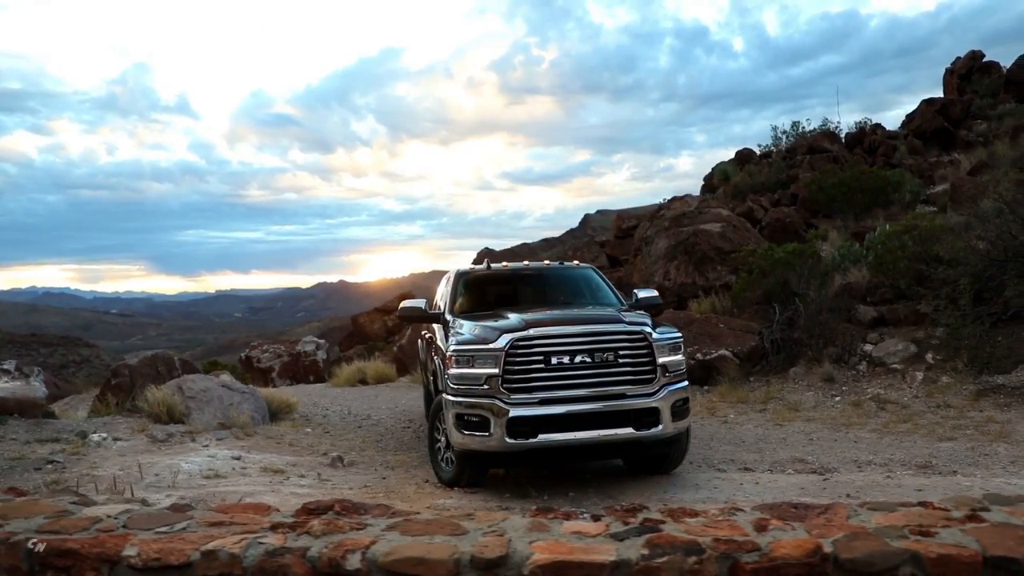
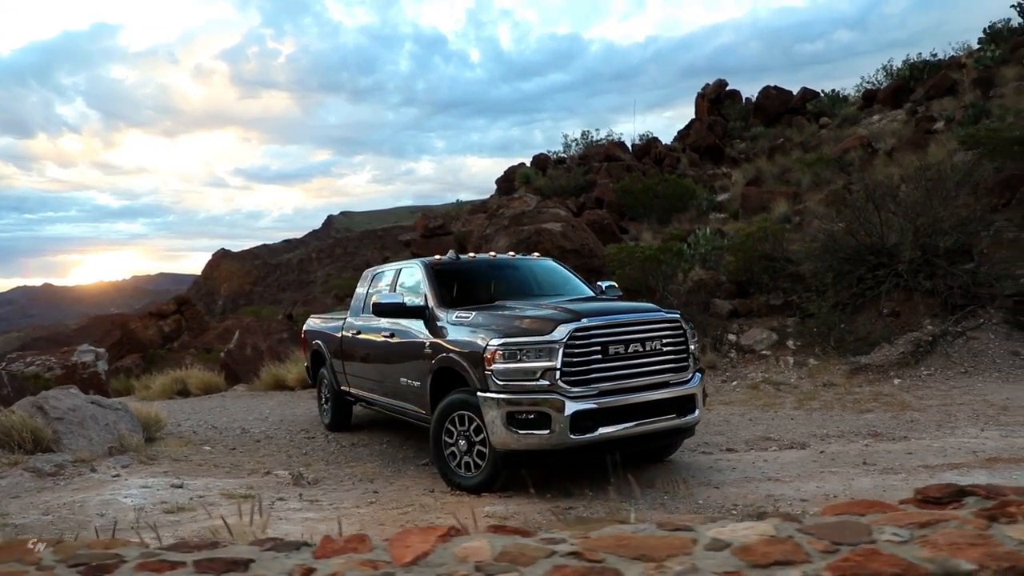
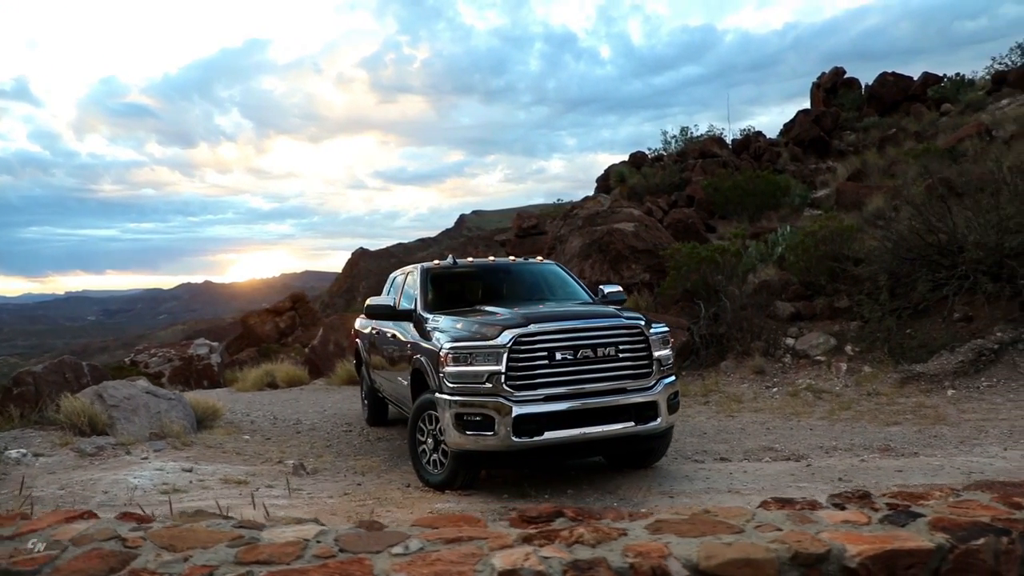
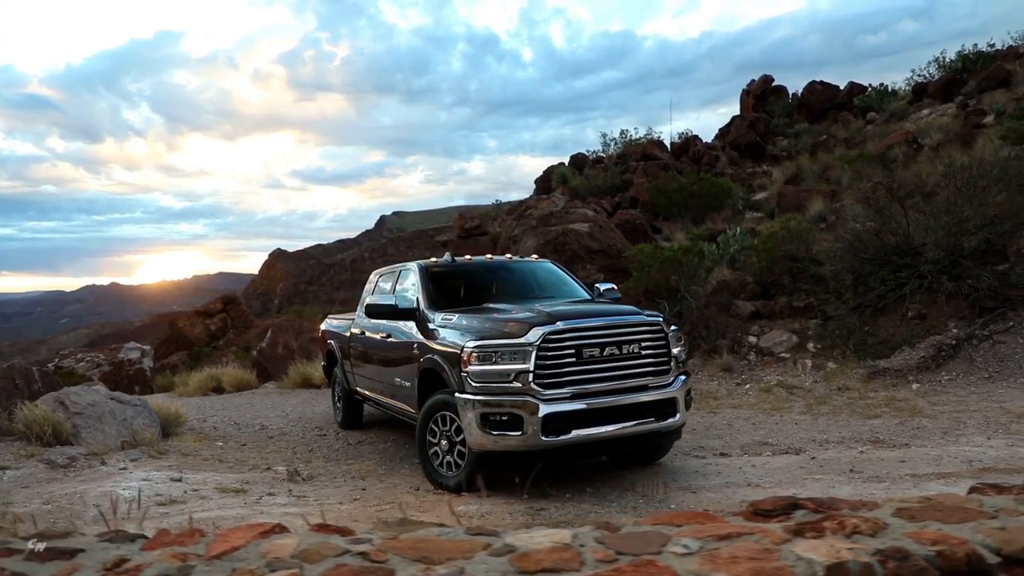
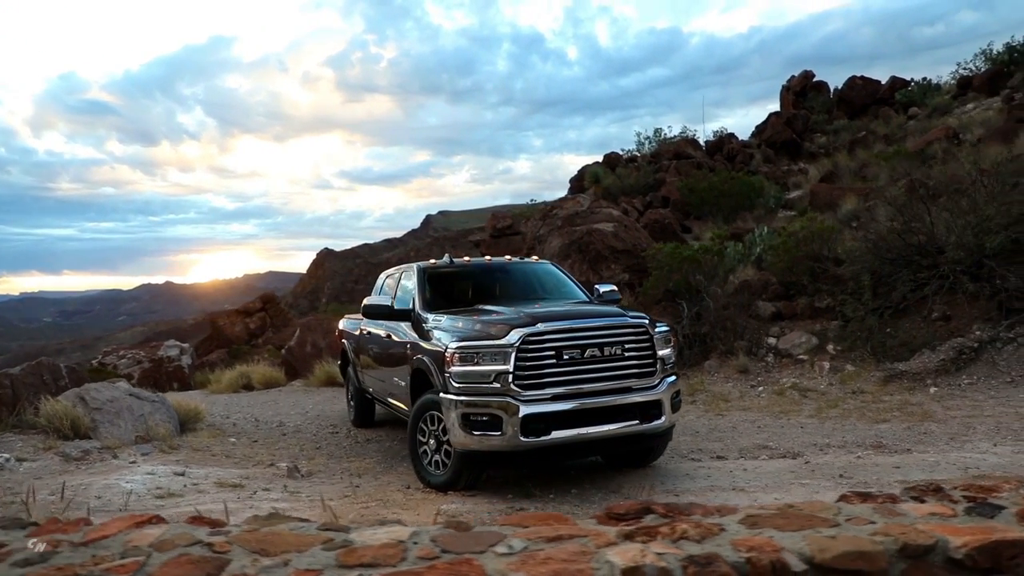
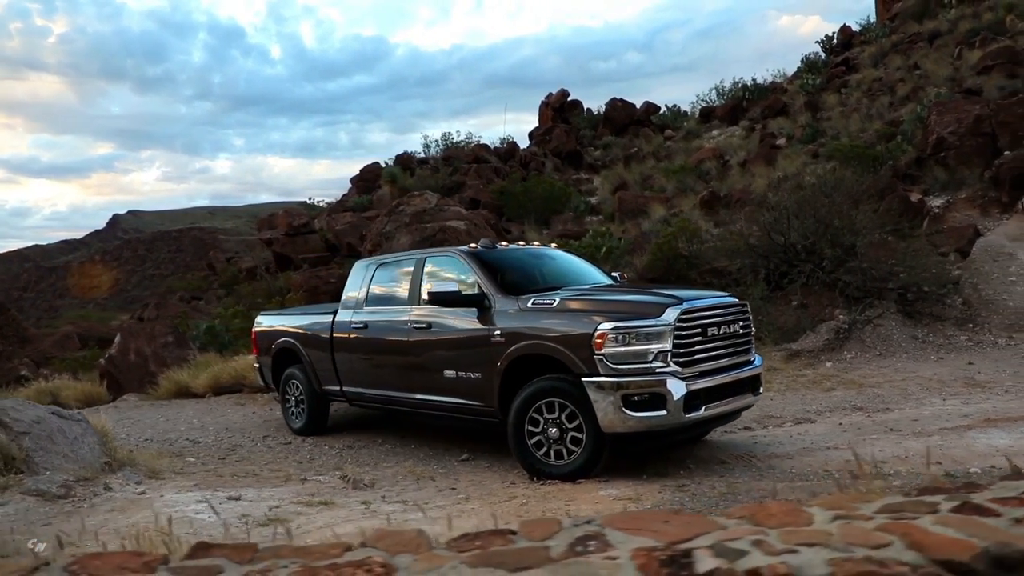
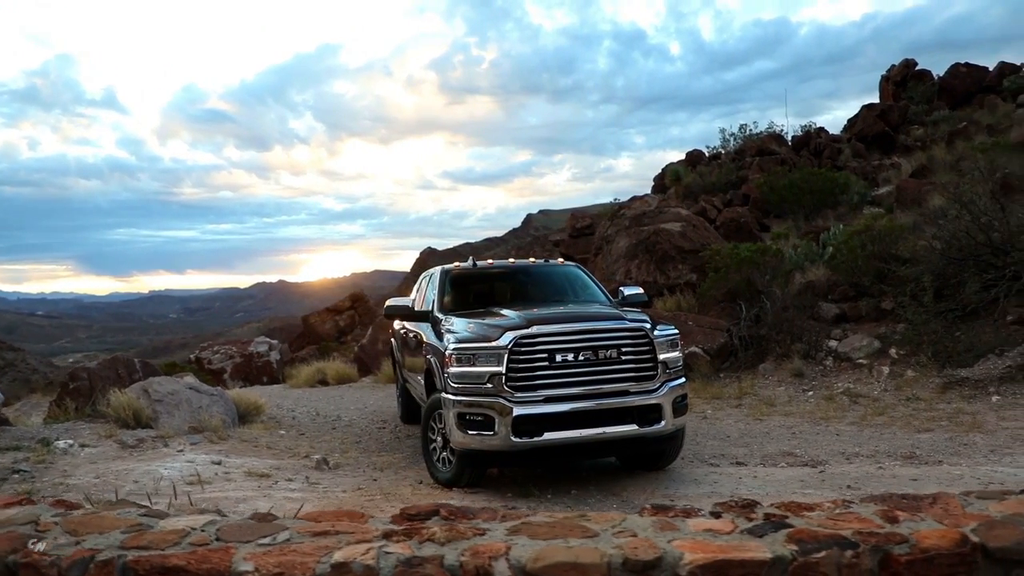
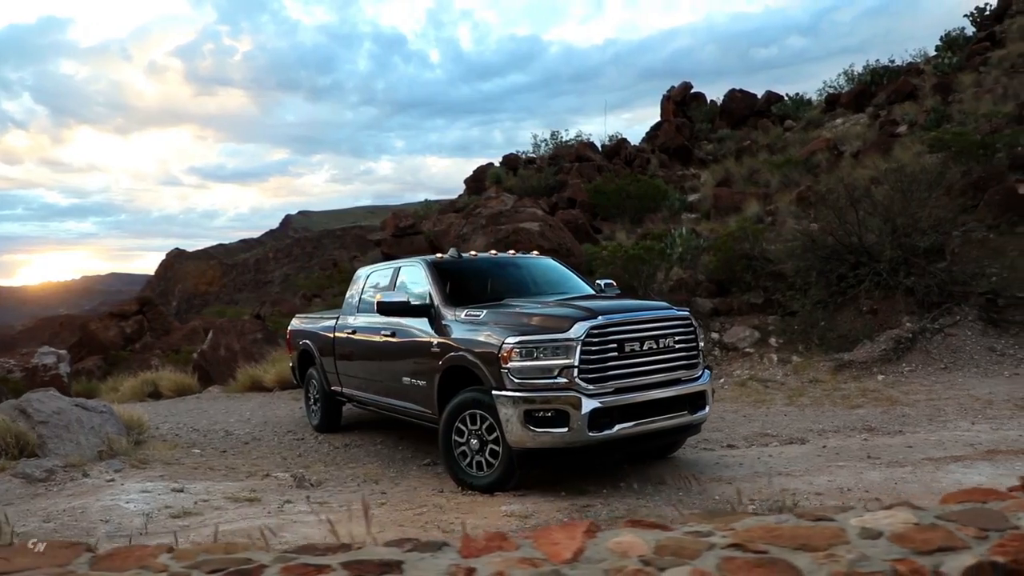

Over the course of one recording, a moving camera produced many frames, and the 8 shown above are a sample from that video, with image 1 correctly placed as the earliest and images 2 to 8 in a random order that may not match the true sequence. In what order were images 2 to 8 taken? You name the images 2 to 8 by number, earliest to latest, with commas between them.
7, 3, 5, 4, 2, 8, 6
